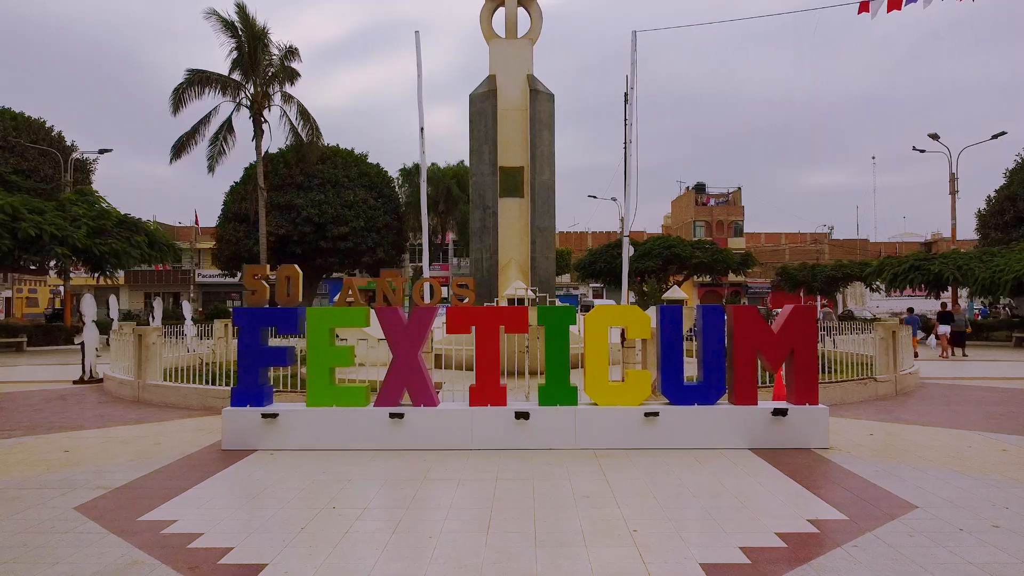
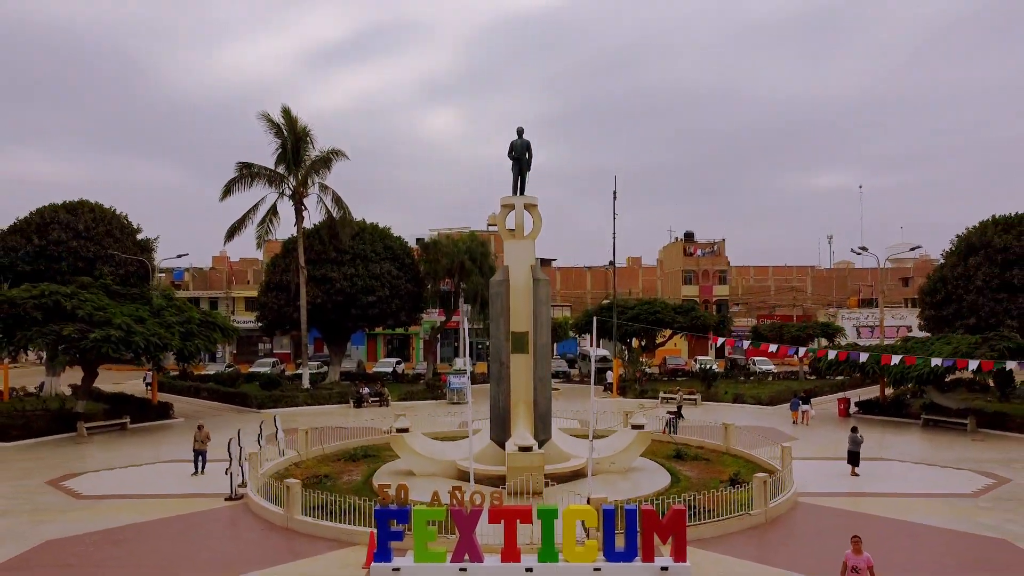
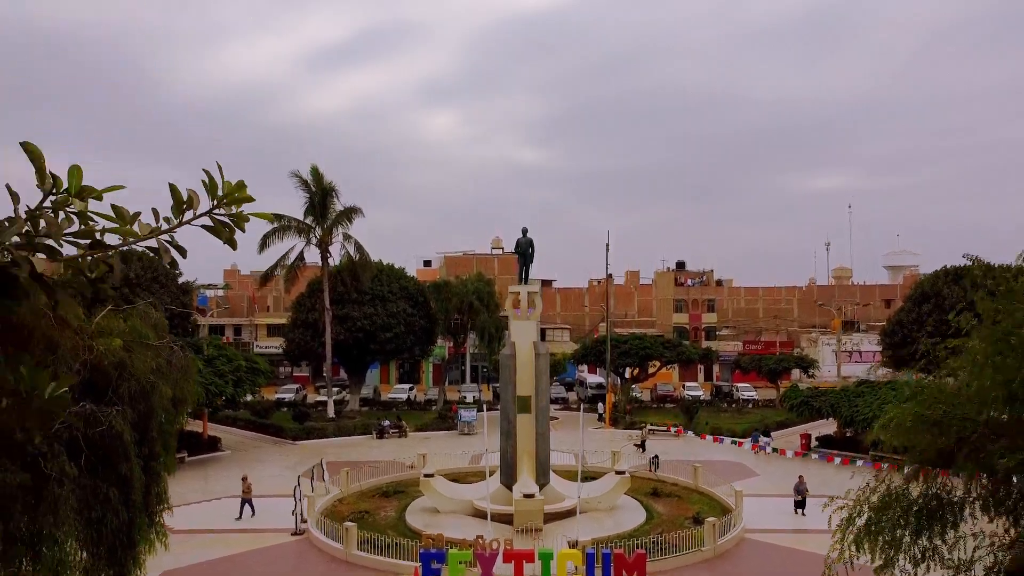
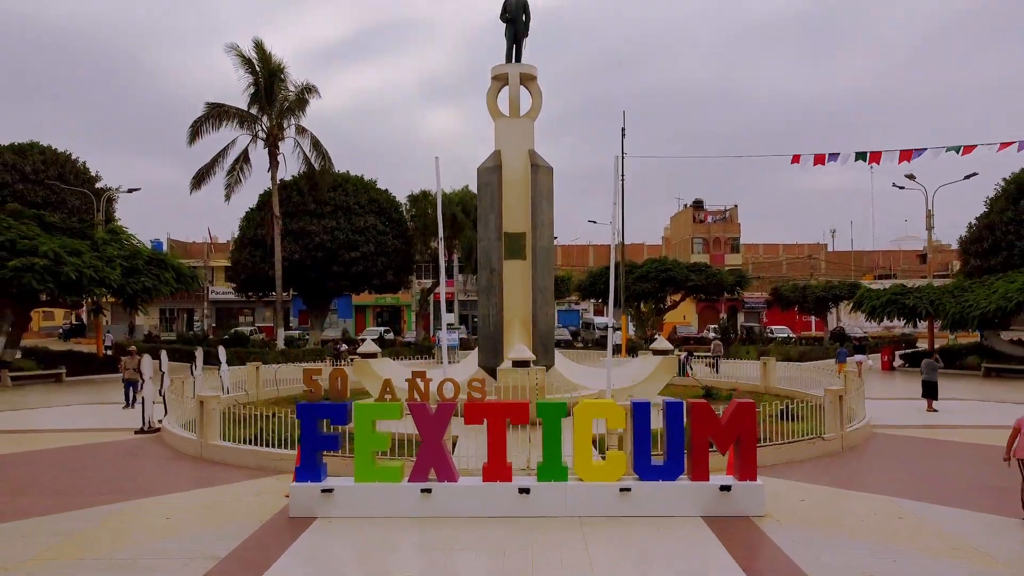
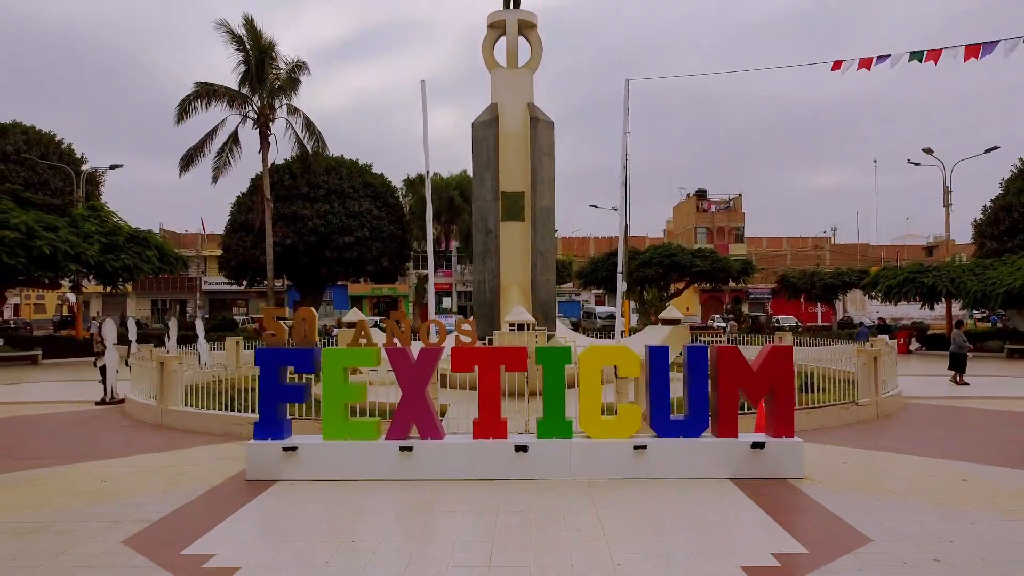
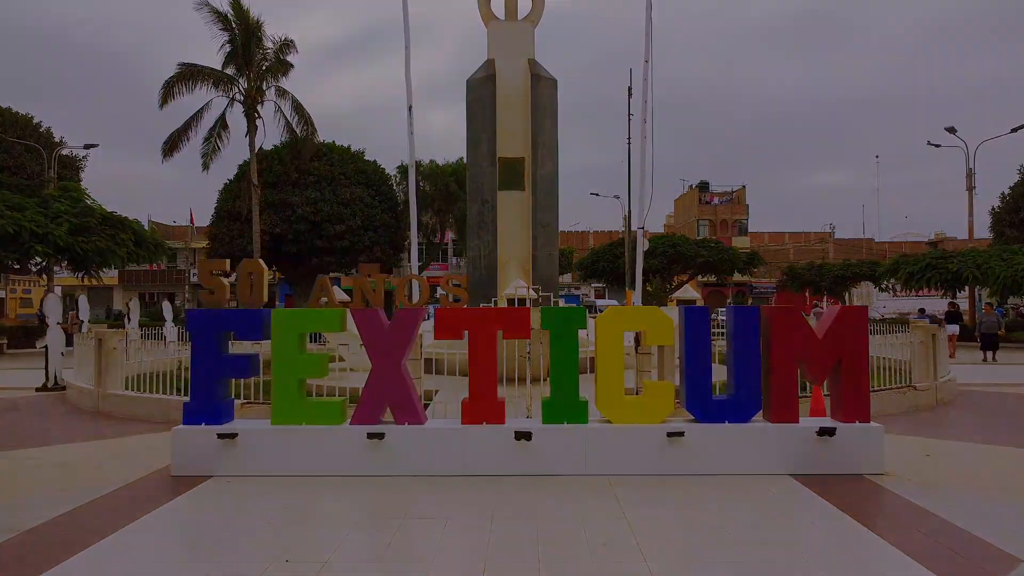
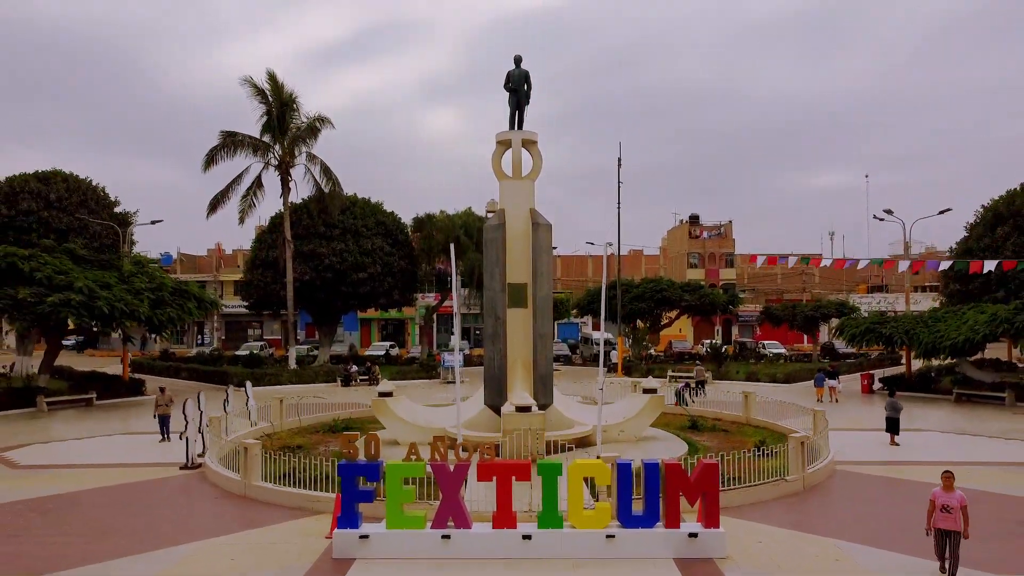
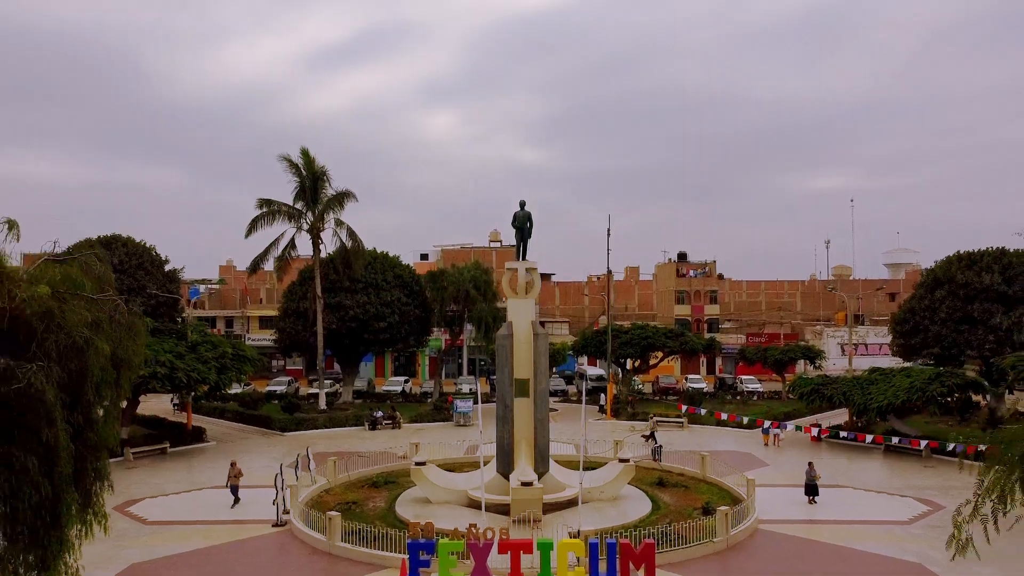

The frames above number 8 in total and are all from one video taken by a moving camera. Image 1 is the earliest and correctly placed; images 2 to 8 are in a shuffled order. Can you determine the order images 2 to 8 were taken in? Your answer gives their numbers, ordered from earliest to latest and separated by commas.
6, 5, 4, 7, 2, 8, 3
